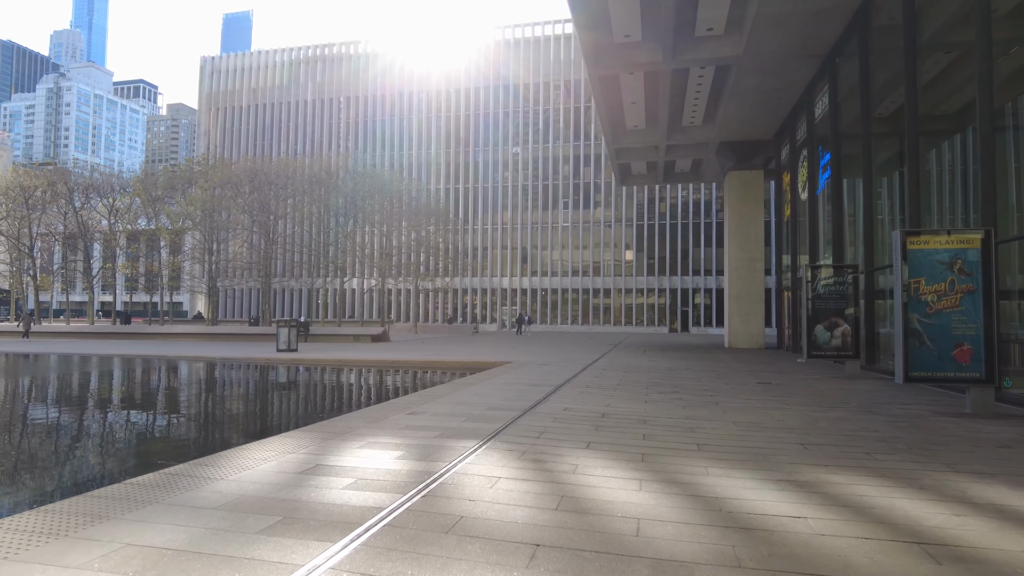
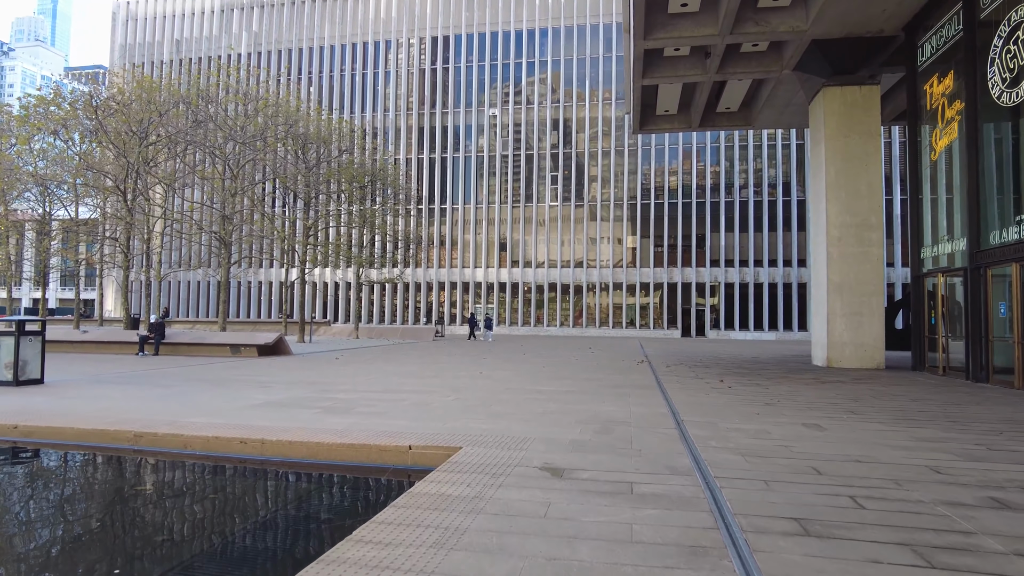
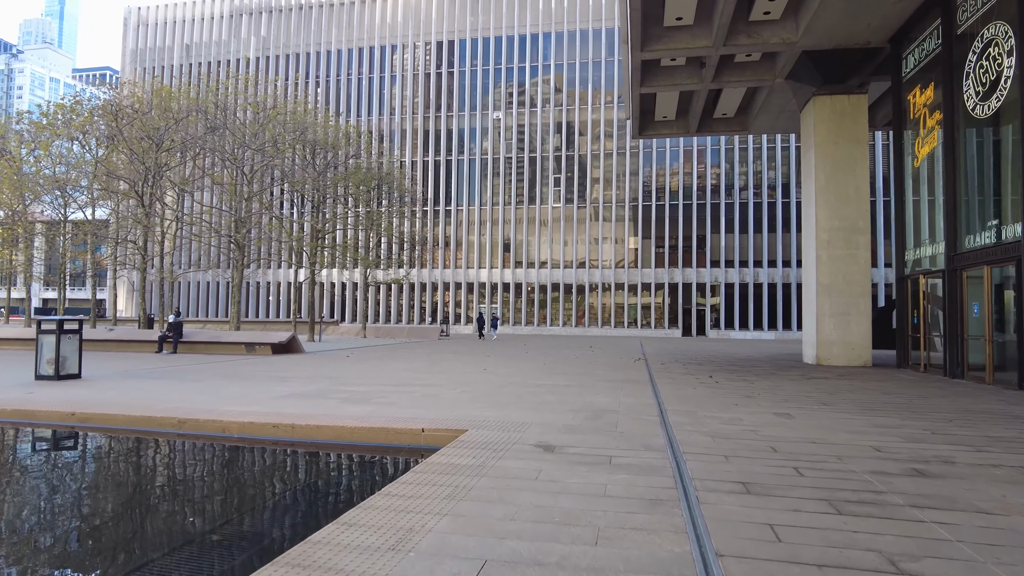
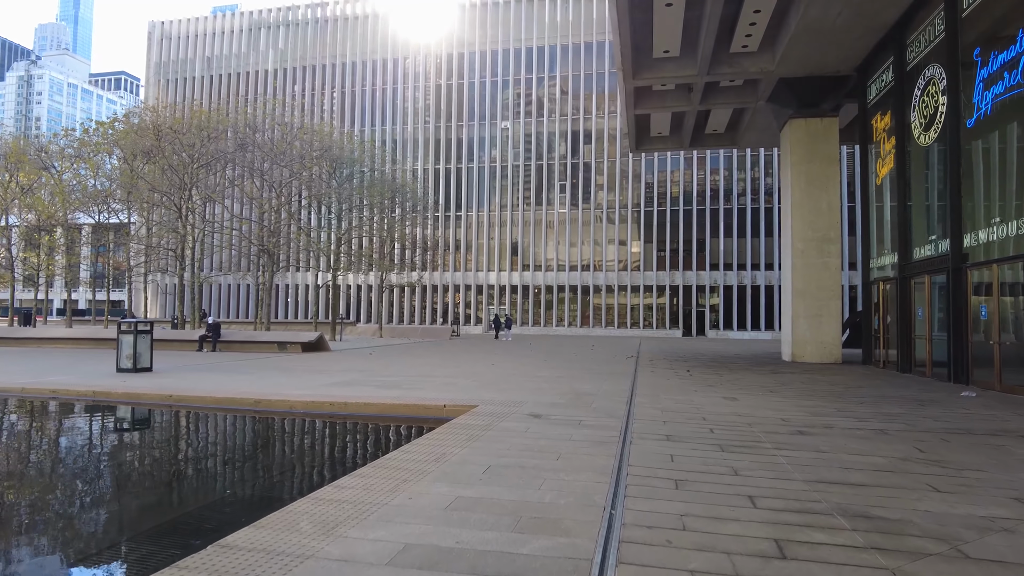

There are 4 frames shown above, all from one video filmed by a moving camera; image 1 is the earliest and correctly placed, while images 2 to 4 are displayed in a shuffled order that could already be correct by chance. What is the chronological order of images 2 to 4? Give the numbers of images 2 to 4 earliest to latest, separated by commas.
4, 3, 2
